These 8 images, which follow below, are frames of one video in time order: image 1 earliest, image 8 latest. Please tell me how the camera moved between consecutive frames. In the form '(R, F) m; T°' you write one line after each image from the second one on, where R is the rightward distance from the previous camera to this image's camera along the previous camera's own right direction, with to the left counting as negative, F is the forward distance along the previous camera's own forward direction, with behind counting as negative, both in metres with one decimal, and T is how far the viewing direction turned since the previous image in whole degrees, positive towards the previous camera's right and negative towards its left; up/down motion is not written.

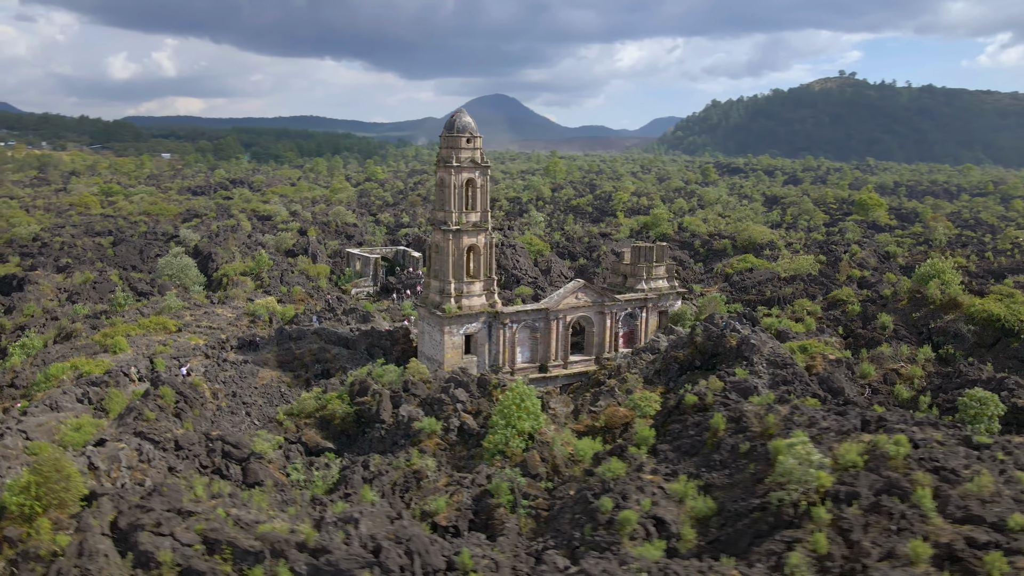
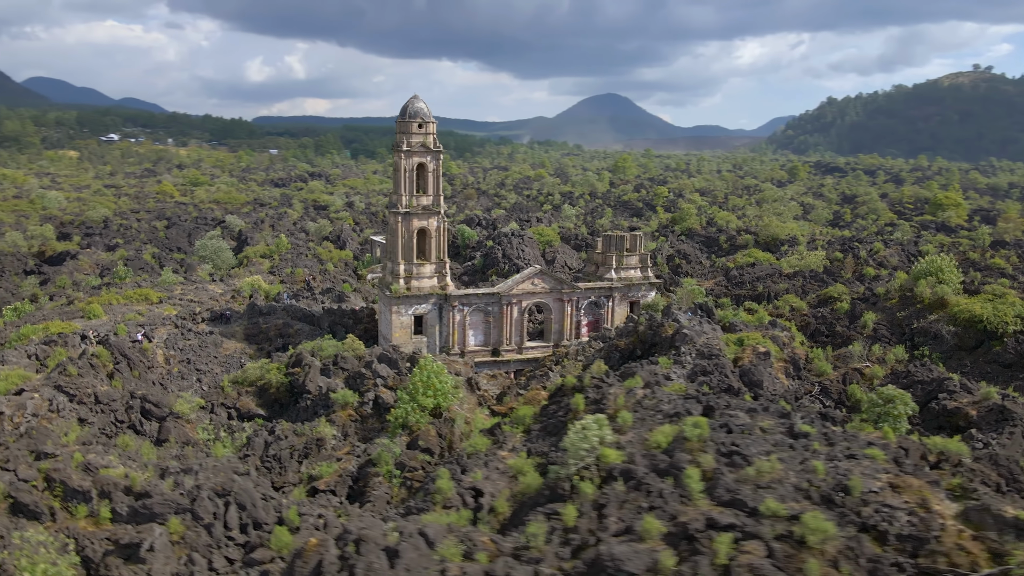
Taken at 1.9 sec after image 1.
(+5.8, +0.1) m; -8°
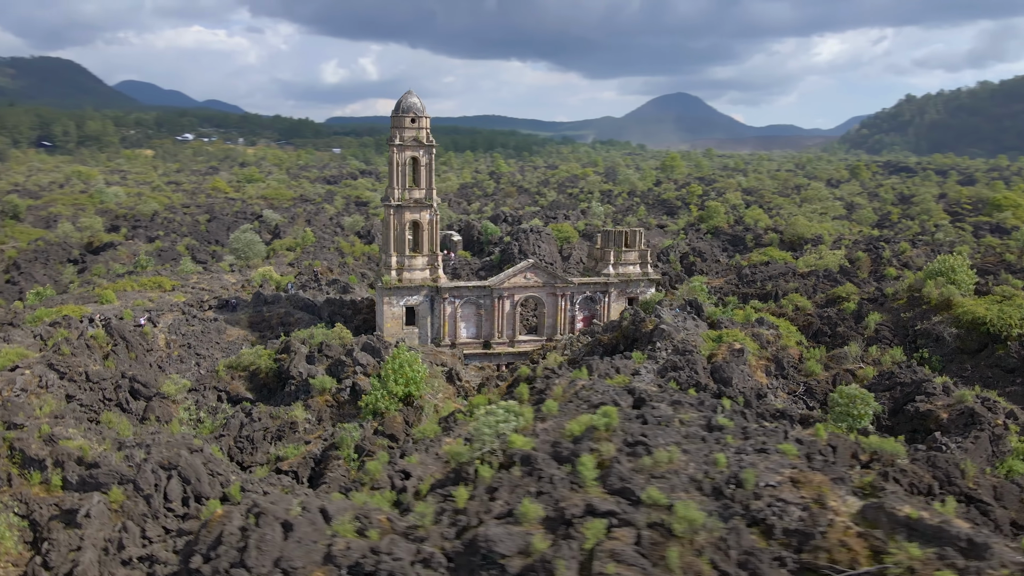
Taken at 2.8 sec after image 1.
(+2.8, -0.1) m; -5°
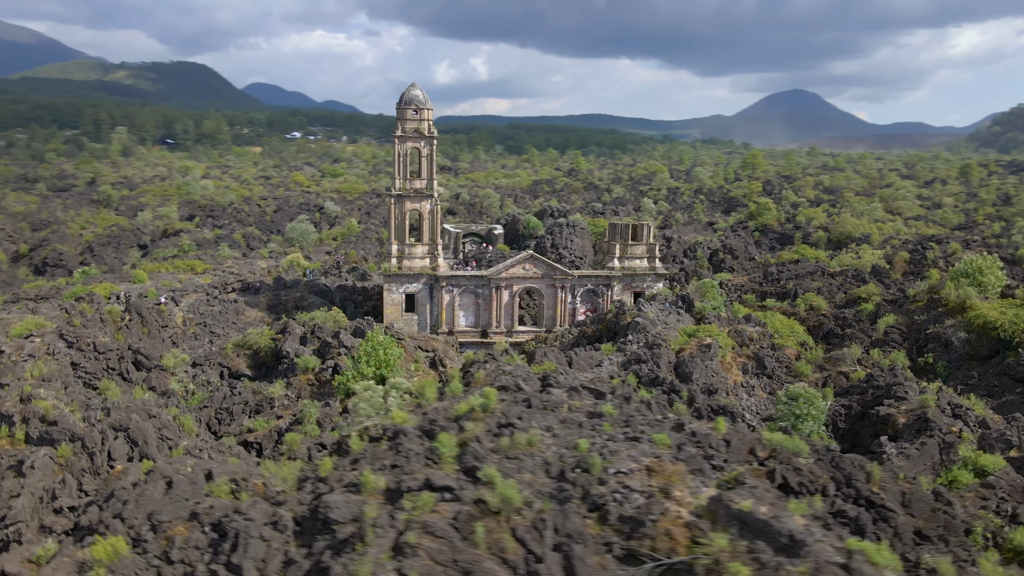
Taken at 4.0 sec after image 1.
(+4.0, +0.1) m; -8°
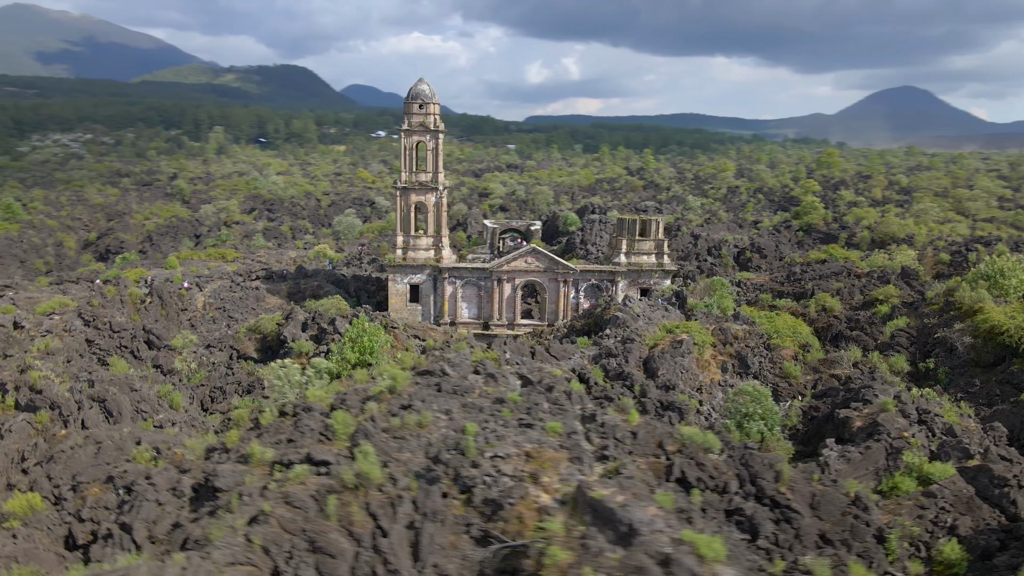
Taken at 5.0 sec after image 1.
(+3.3, 0.0) m; -7°
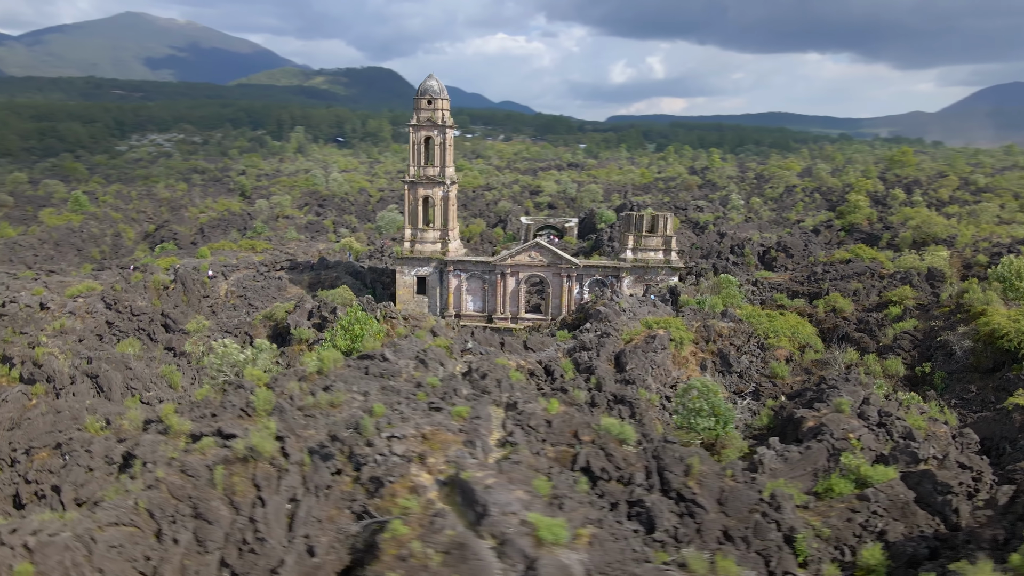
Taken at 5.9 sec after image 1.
(+2.9, 0.0) m; -6°
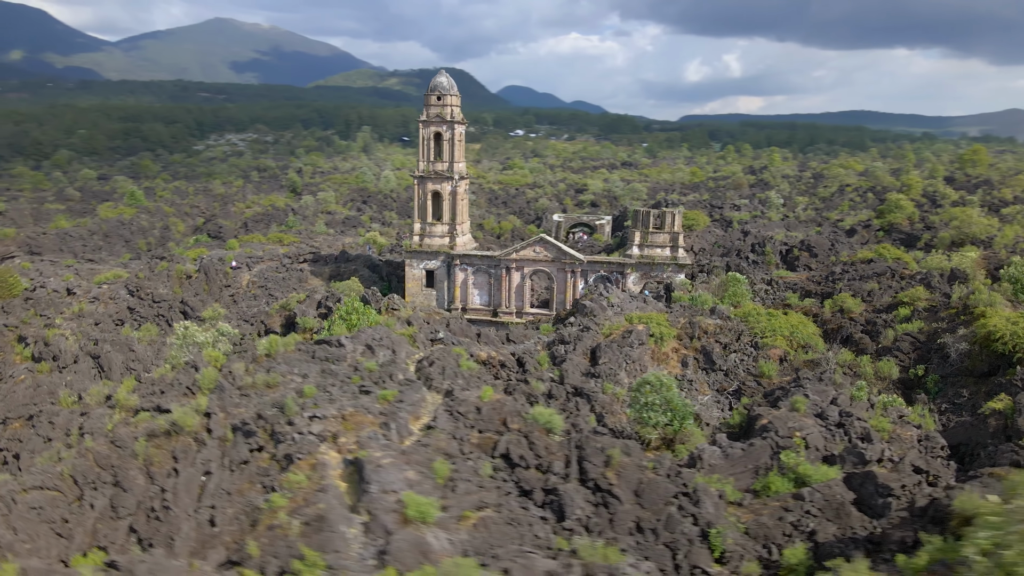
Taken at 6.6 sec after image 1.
(+2.5, -0.1) m; -5°
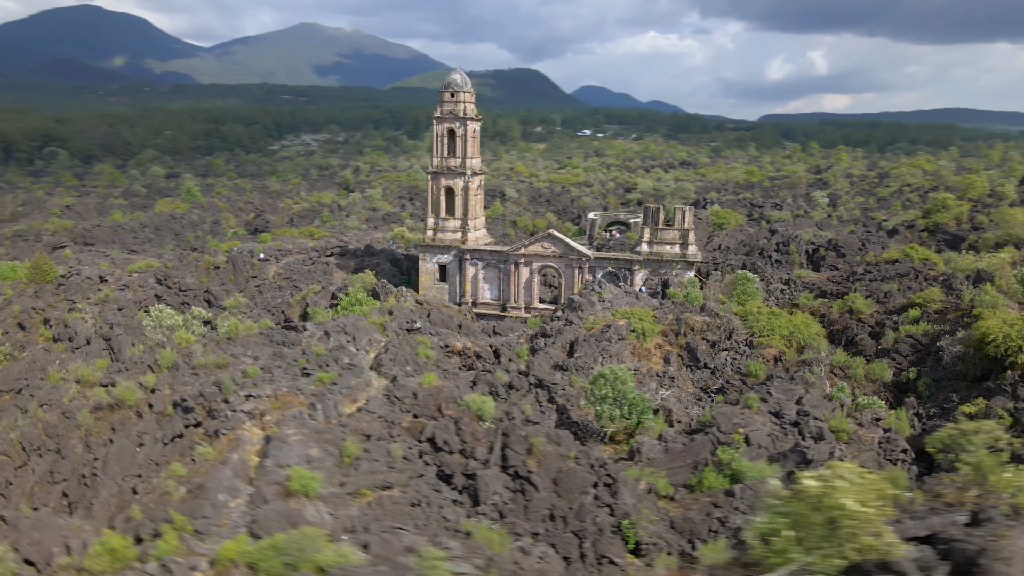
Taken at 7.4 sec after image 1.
(+2.5, -0.1) m; -5°
